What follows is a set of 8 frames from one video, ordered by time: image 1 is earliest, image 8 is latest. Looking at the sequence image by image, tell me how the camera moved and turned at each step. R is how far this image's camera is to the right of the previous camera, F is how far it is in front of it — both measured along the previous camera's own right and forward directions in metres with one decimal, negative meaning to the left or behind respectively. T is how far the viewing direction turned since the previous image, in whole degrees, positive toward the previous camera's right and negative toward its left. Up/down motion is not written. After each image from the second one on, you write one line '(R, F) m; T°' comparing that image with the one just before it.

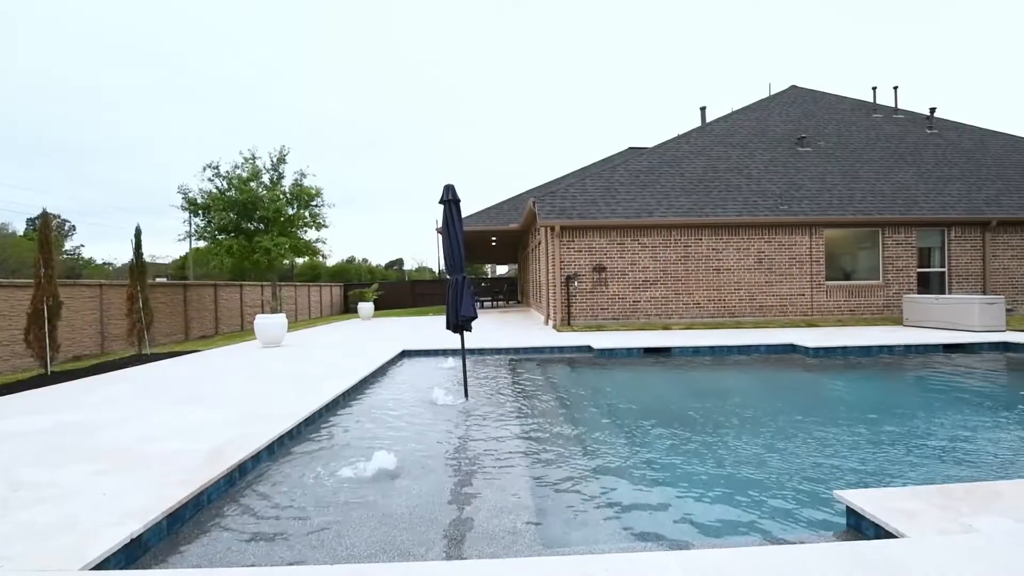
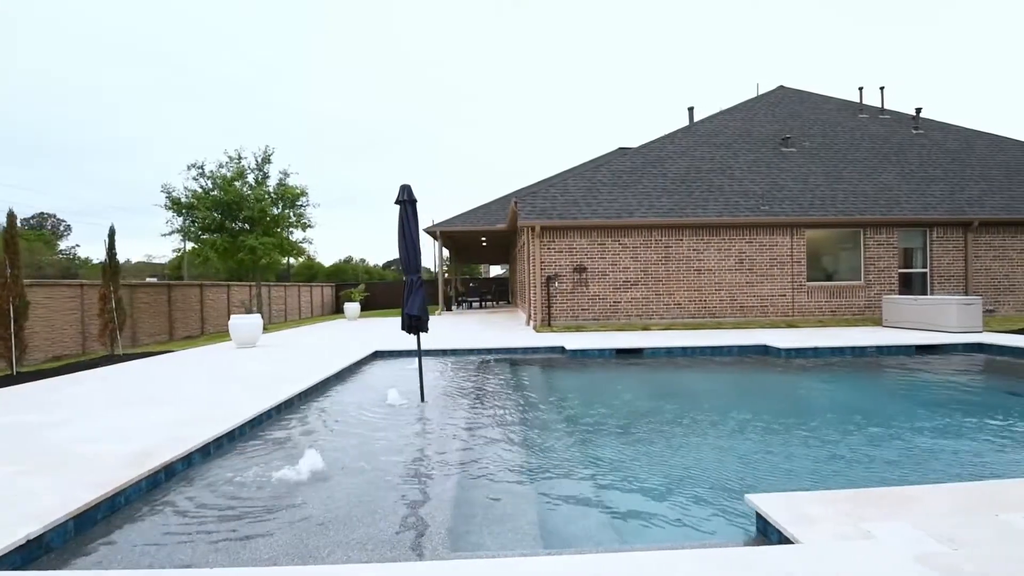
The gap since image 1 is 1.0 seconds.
(+0.4, 0.0) m; 0°
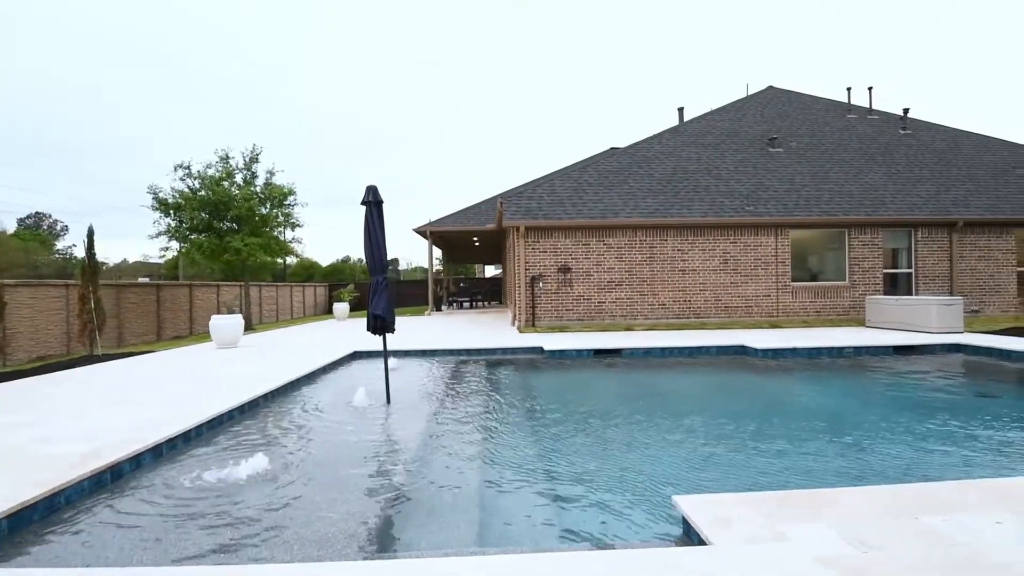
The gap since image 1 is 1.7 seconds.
(+0.3, 0.0) m; 0°
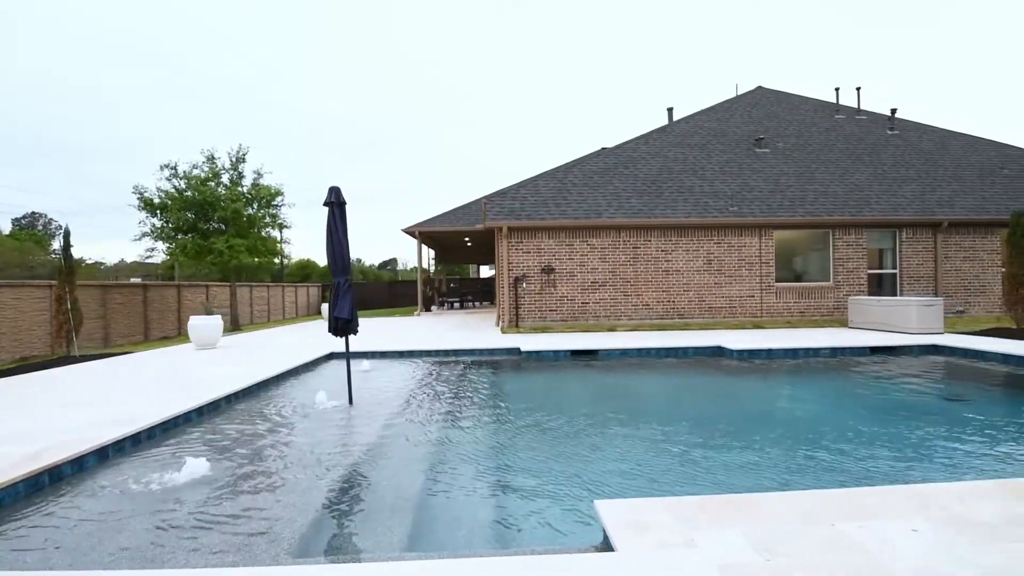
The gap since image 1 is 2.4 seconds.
(+0.4, 0.0) m; 0°
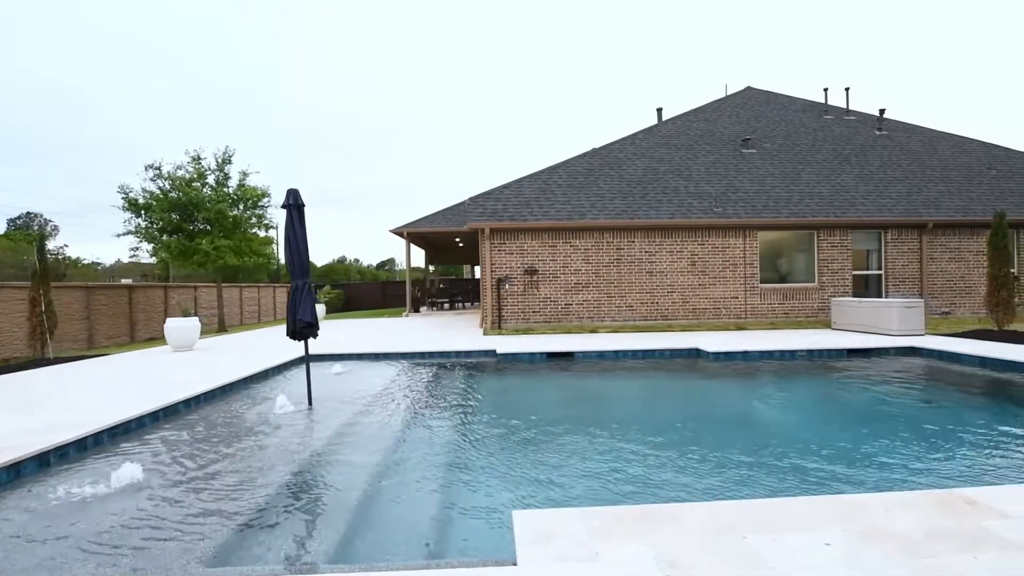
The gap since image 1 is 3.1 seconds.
(+0.4, +0.1) m; 0°
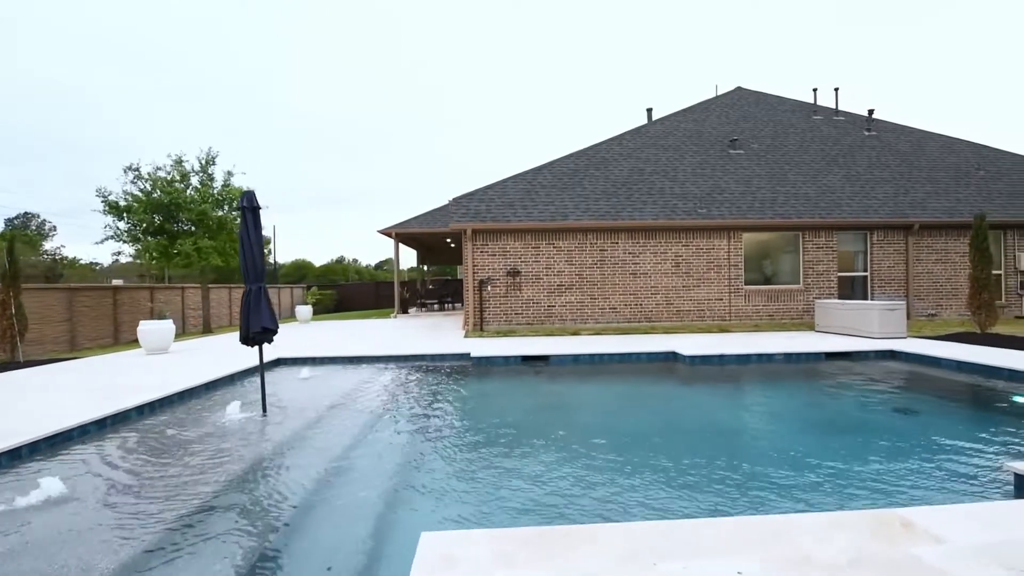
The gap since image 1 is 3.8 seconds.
(+0.4, +0.1) m; 0°
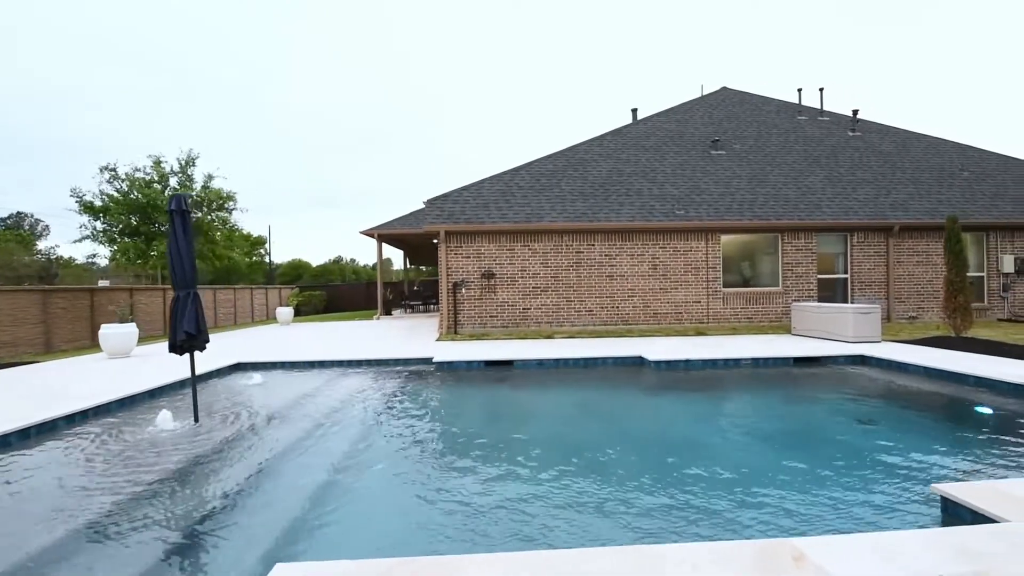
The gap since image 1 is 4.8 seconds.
(+0.5, +0.2) m; 0°
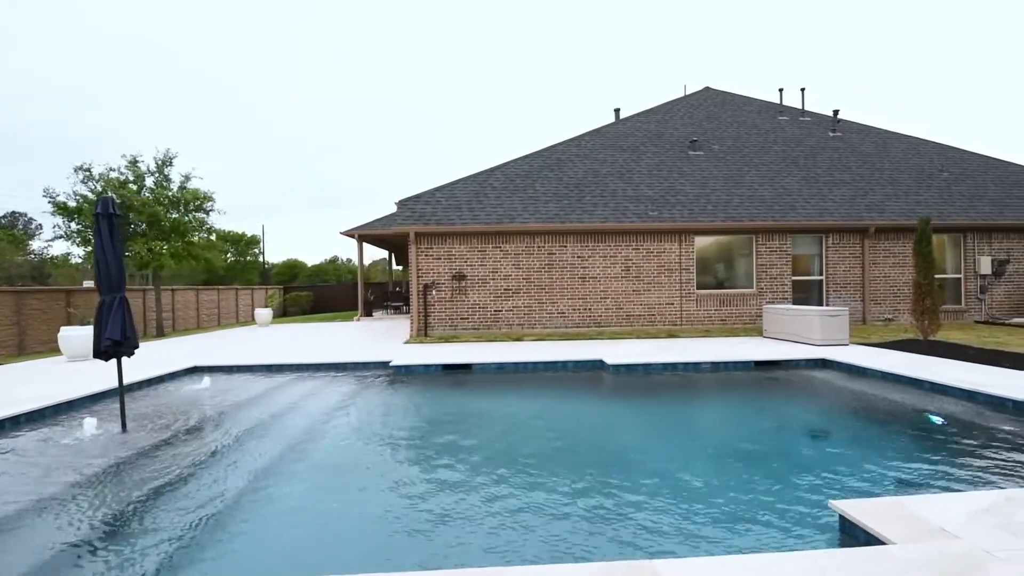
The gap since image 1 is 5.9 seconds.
(+0.6, +0.1) m; 0°
